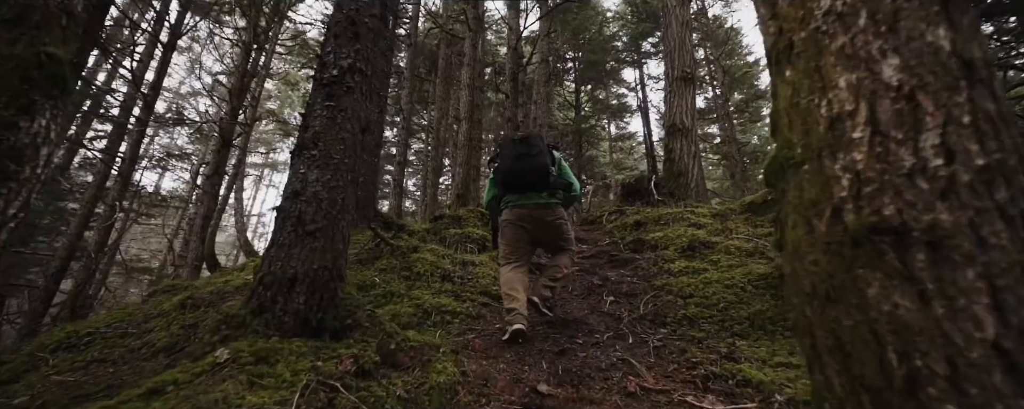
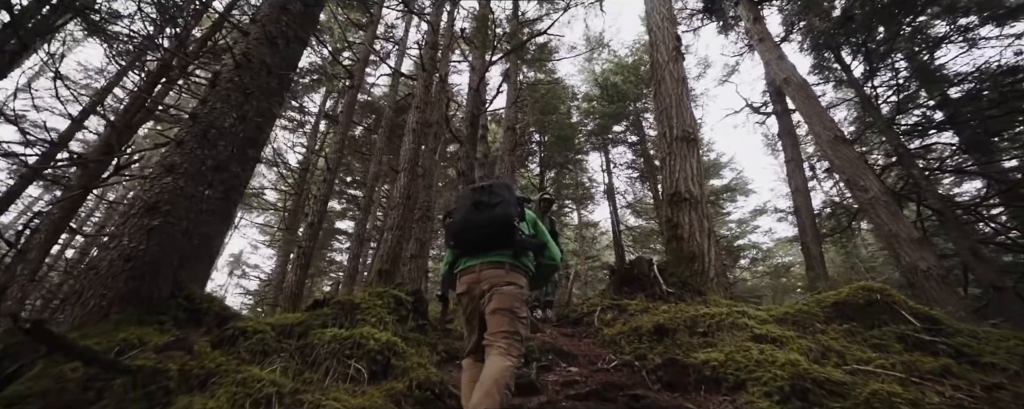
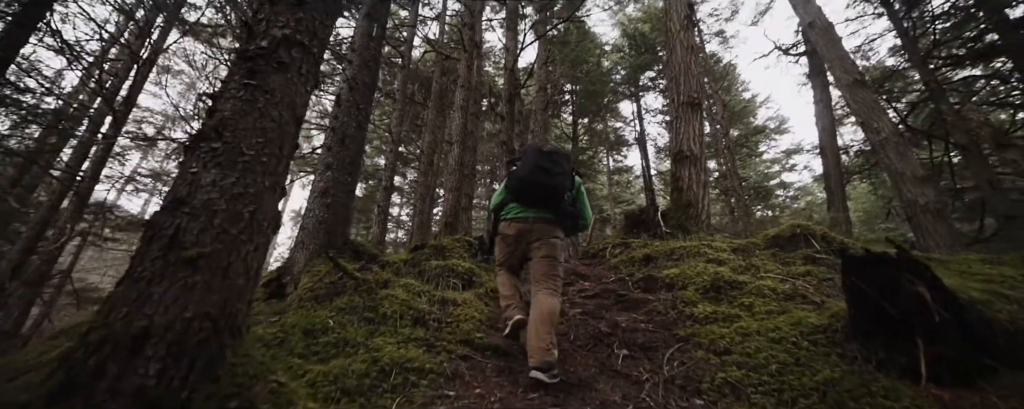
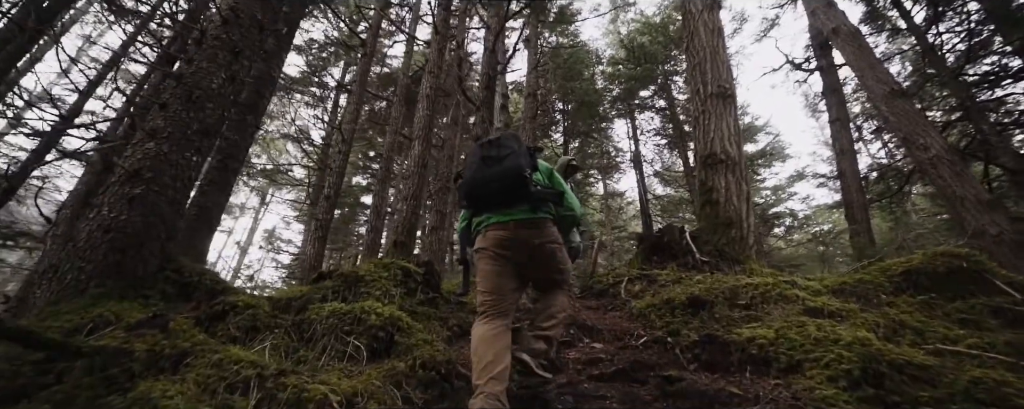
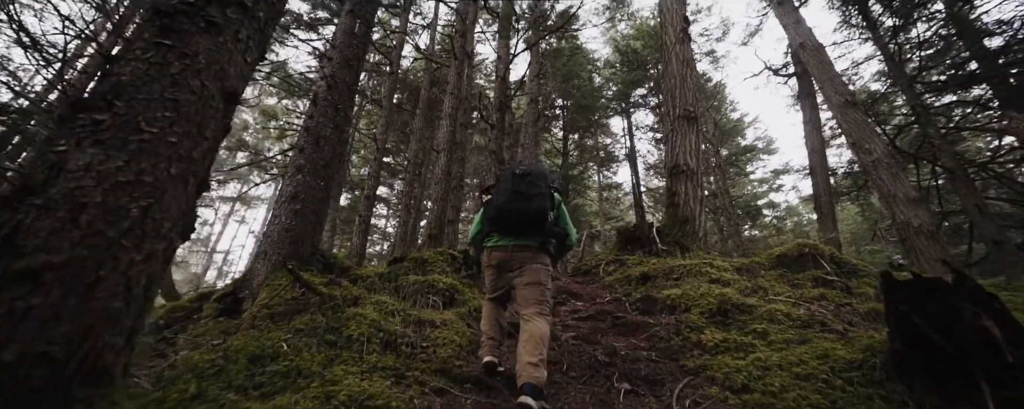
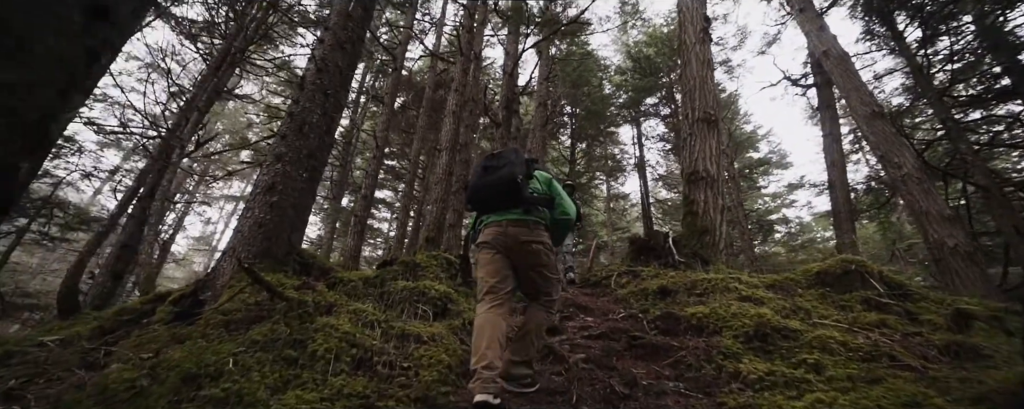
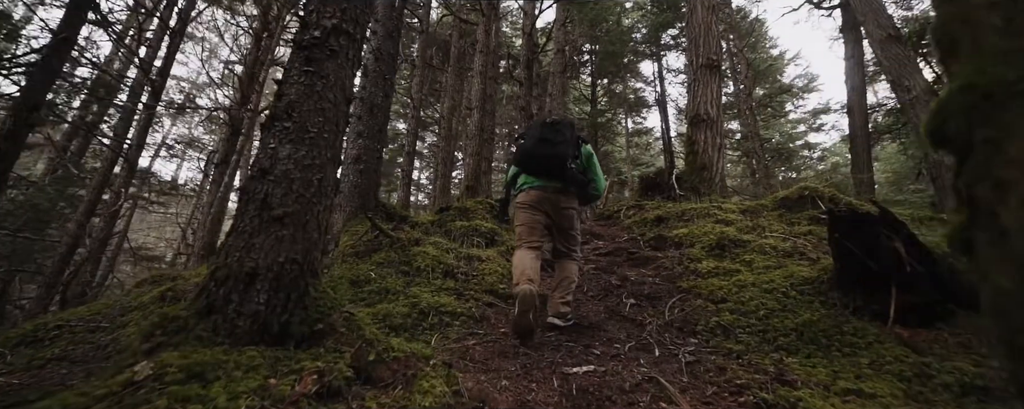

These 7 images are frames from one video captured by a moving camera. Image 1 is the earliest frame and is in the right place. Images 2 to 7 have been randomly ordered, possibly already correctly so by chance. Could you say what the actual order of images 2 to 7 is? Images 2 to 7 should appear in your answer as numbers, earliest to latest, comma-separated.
7, 3, 5, 6, 2, 4
